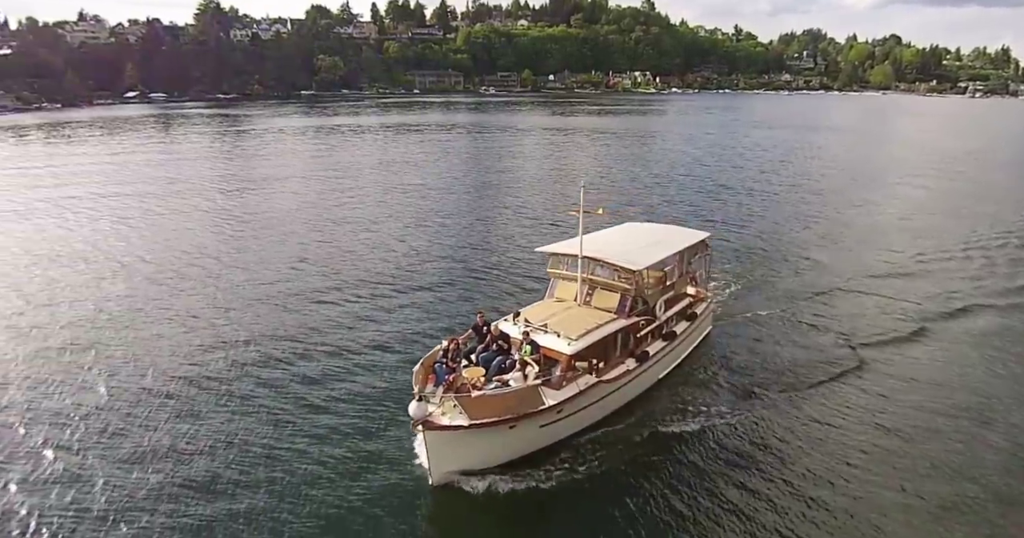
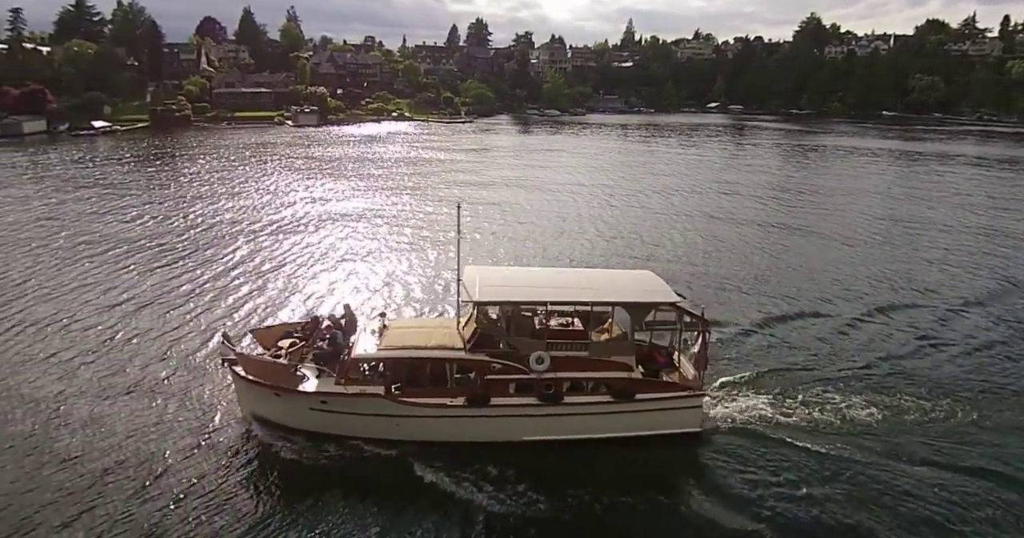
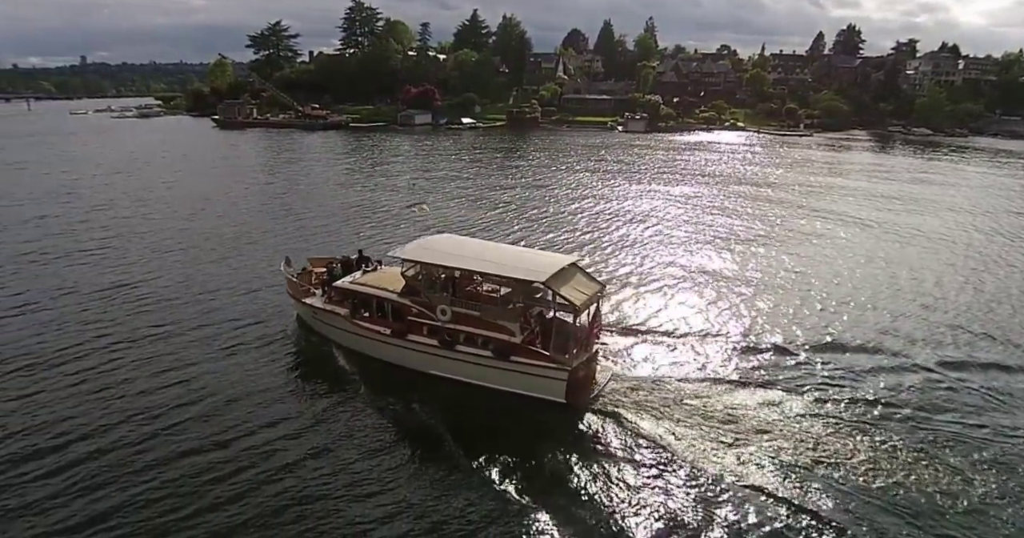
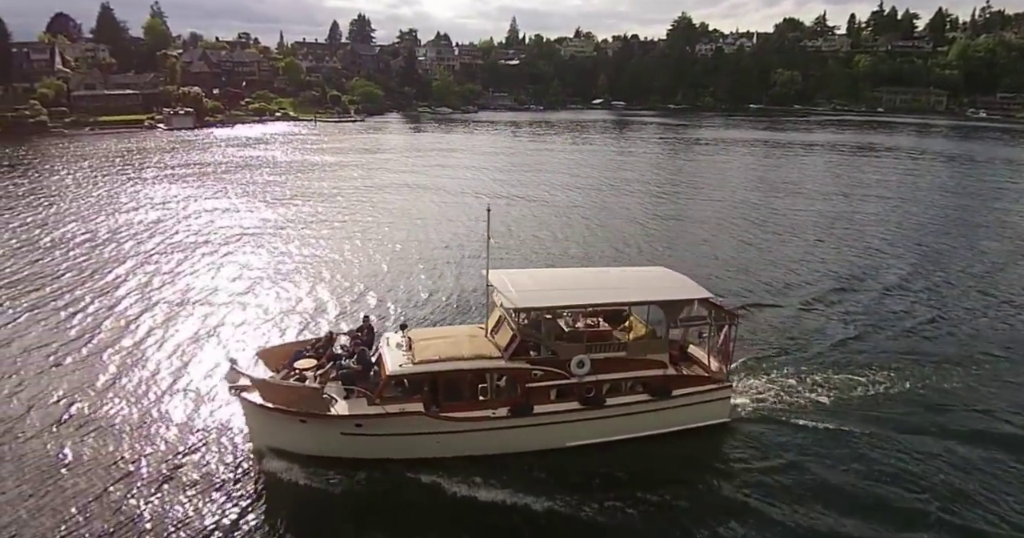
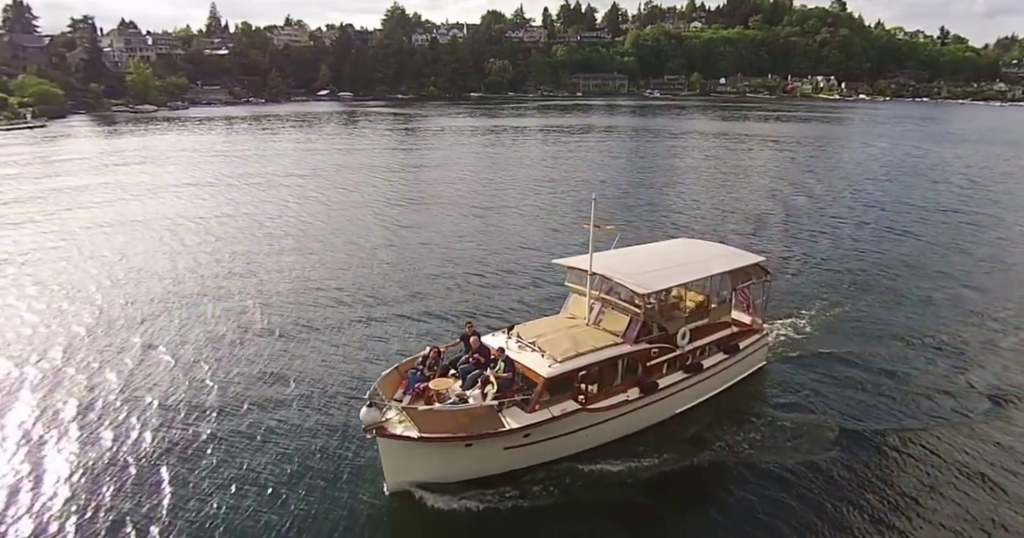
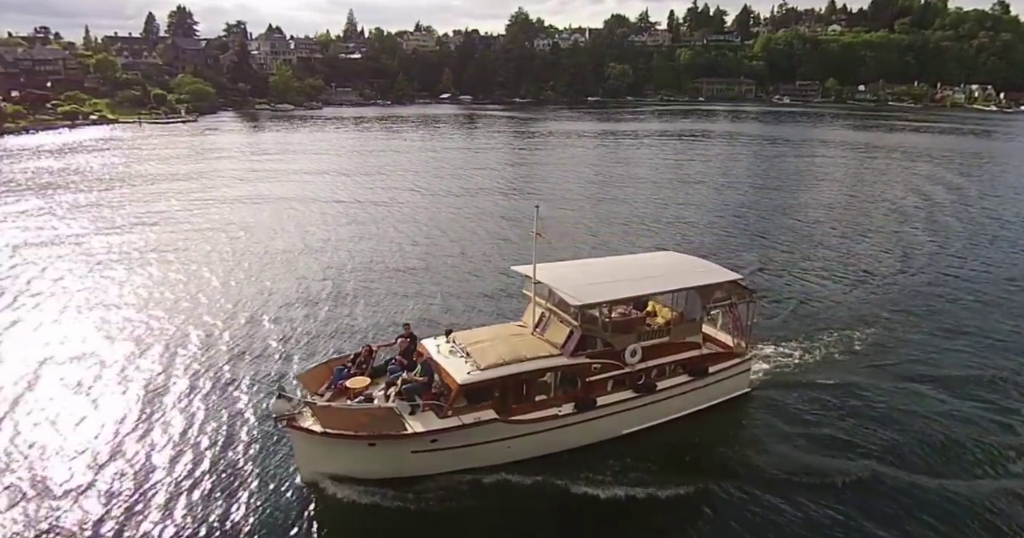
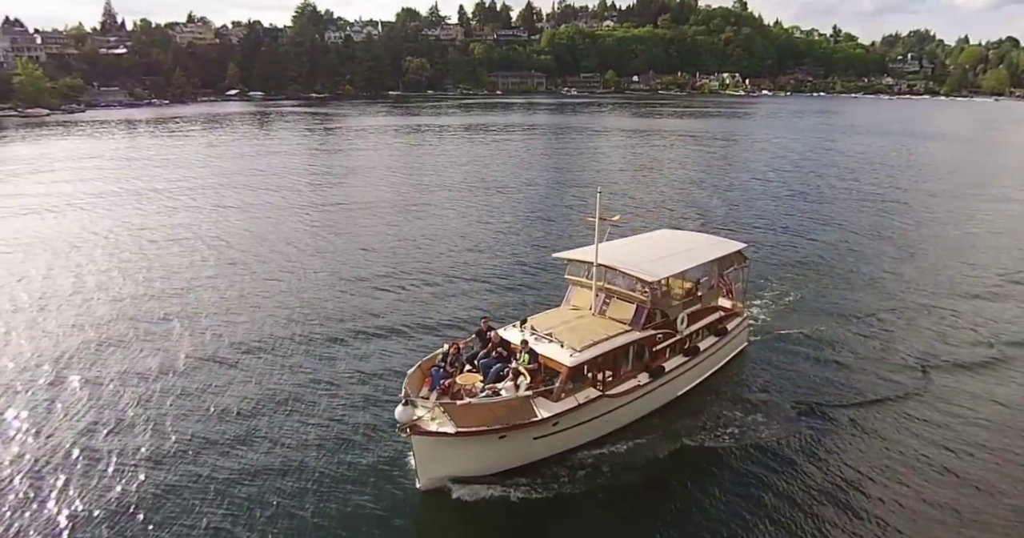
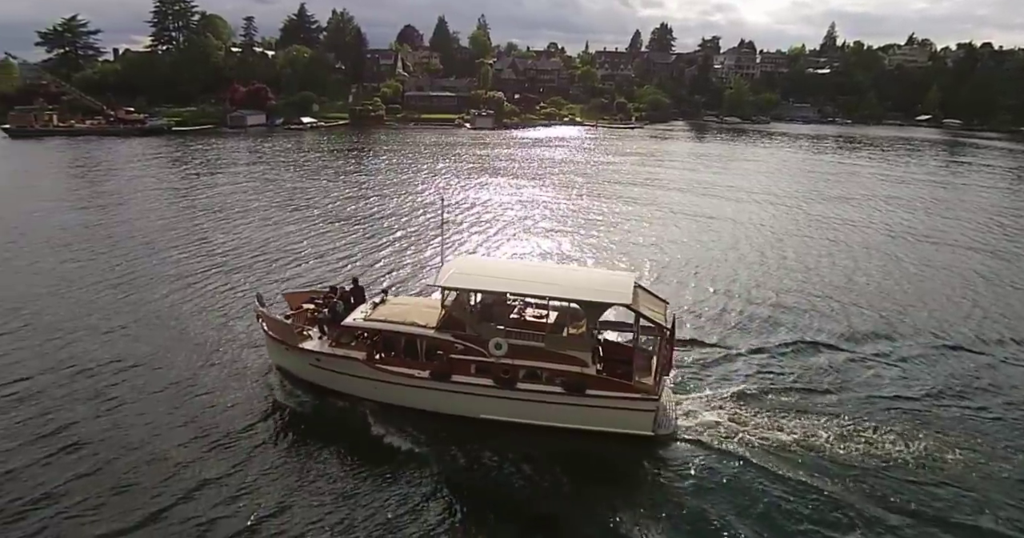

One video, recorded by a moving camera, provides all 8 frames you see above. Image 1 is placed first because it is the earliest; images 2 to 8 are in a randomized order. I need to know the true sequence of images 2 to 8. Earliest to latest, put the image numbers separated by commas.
7, 5, 6, 4, 2, 8, 3
